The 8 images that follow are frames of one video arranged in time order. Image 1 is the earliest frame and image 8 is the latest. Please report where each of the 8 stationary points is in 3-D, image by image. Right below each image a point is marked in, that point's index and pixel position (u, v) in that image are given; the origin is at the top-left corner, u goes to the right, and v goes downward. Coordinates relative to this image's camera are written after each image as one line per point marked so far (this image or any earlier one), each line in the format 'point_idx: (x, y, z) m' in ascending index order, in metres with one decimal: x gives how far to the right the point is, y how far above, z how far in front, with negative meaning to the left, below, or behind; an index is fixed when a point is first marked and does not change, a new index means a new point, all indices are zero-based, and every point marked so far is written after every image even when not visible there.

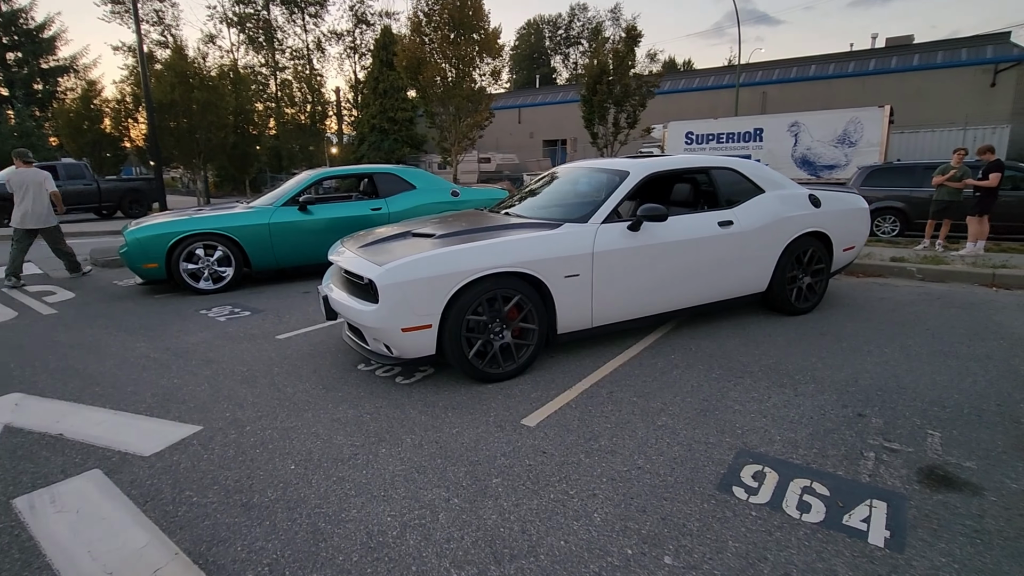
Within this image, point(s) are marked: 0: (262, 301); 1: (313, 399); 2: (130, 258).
0: (-3.1, -0.2, +6.3) m
1: (-1.4, -0.8, +3.6) m
2: (-4.8, +0.4, +6.4) m
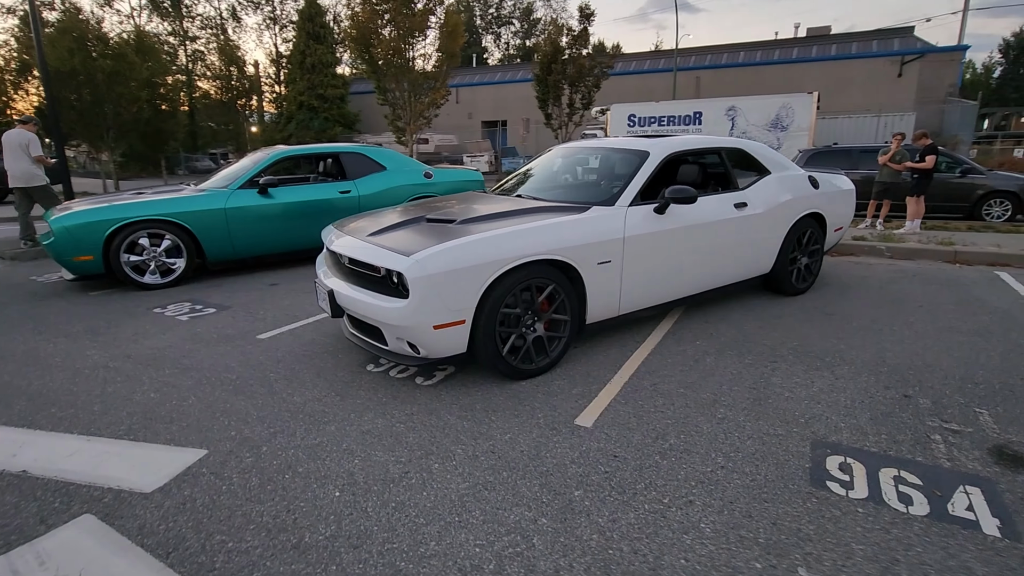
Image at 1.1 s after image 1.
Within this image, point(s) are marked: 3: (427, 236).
0: (-3.1, -0.1, +5.6) m
1: (-1.1, -0.7, +3.2) m
2: (-4.8, +0.4, +5.5) m
3: (-0.6, +0.3, +3.4) m
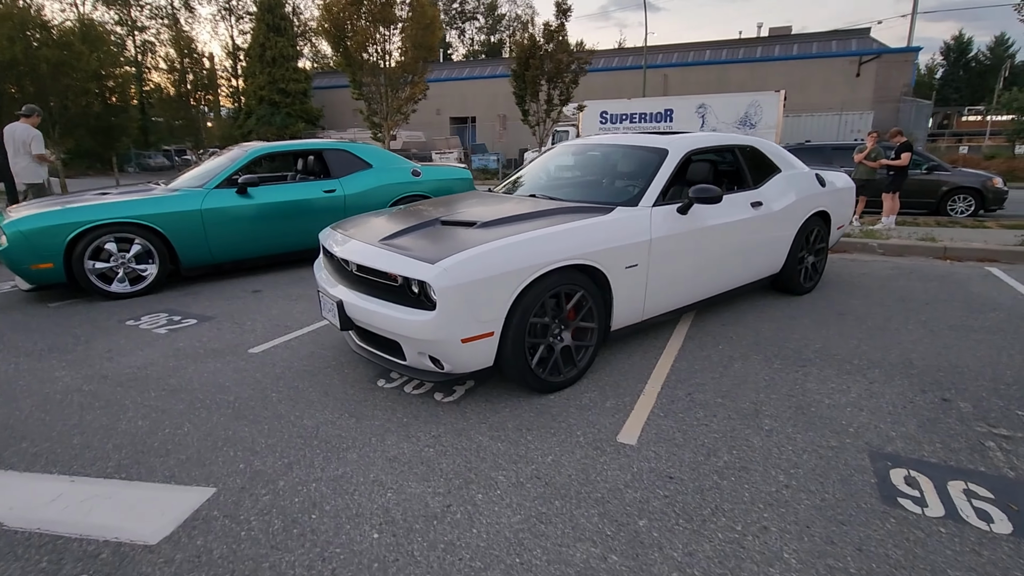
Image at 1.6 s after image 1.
0: (-3.1, -0.2, +5.2) m
1: (-0.9, -0.8, +2.9) m
2: (-4.8, +0.3, +5.0) m
3: (-0.4, +0.3, +3.1) m
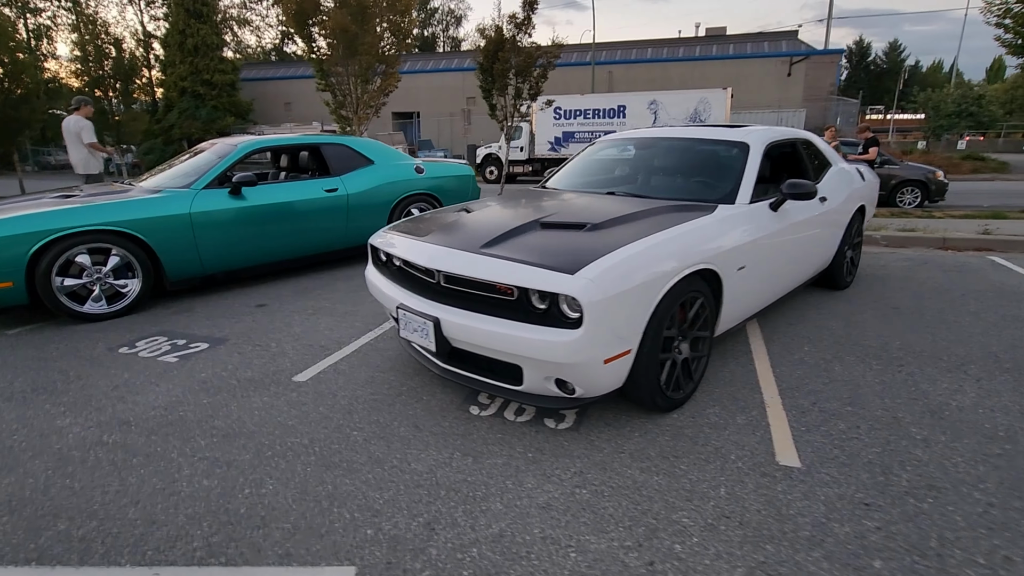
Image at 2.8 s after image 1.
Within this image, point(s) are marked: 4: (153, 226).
0: (-2.7, -0.3, +4.5) m
1: (-0.2, -0.9, +2.4) m
2: (-4.3, +0.1, +4.0) m
3: (+0.3, +0.2, +2.8) m
4: (-3.3, +0.6, +4.8) m
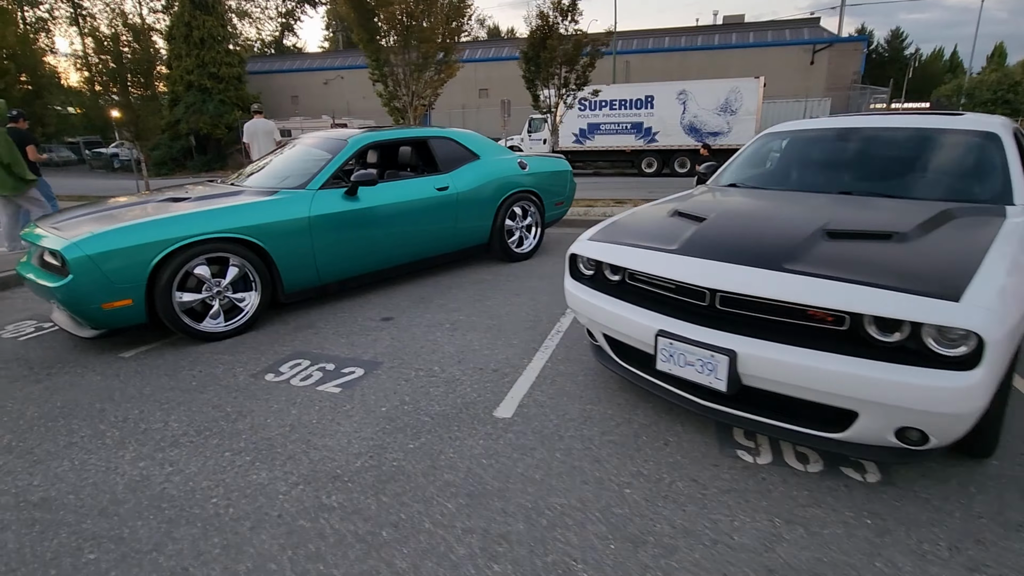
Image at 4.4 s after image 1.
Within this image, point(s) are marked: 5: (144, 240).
0: (-1.3, -0.4, +4.0) m
1: (+1.2, -1.0, +2.0) m
2: (-3.0, 0.0, +3.5) m
3: (+1.6, +0.1, +2.3) m
4: (-2.0, +0.5, +4.2) m
5: (-2.6, +0.3, +3.7) m
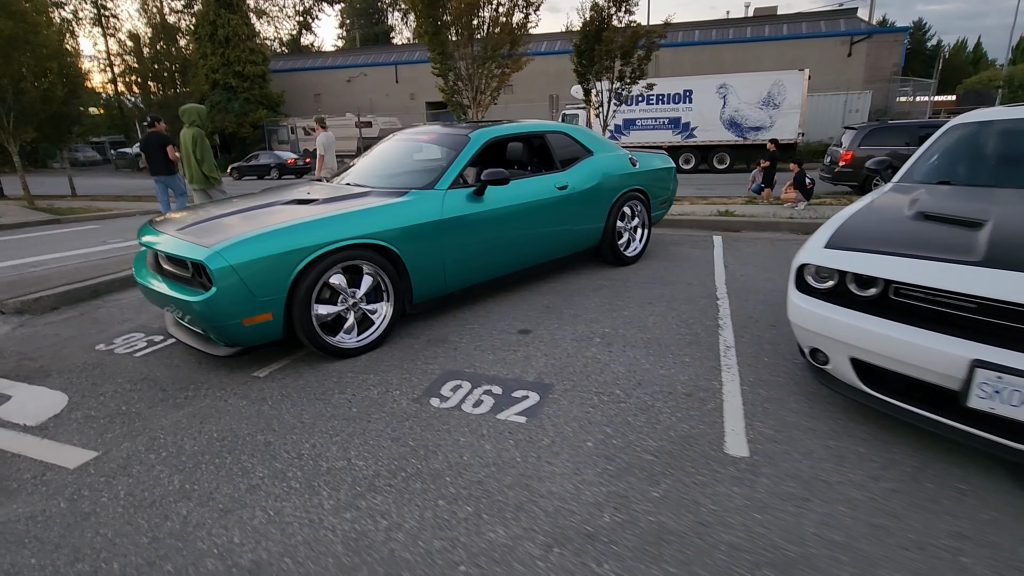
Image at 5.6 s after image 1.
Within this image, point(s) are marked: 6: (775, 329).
0: (-0.1, -0.5, +3.6) m
1: (+2.3, -1.1, +1.5) m
2: (-1.8, -0.1, +3.2) m
3: (+2.8, 0.0, +1.8) m
4: (-0.8, +0.4, +3.9) m
5: (-1.5, +0.3, +3.3) m
6: (+2.0, -0.3, +4.0) m
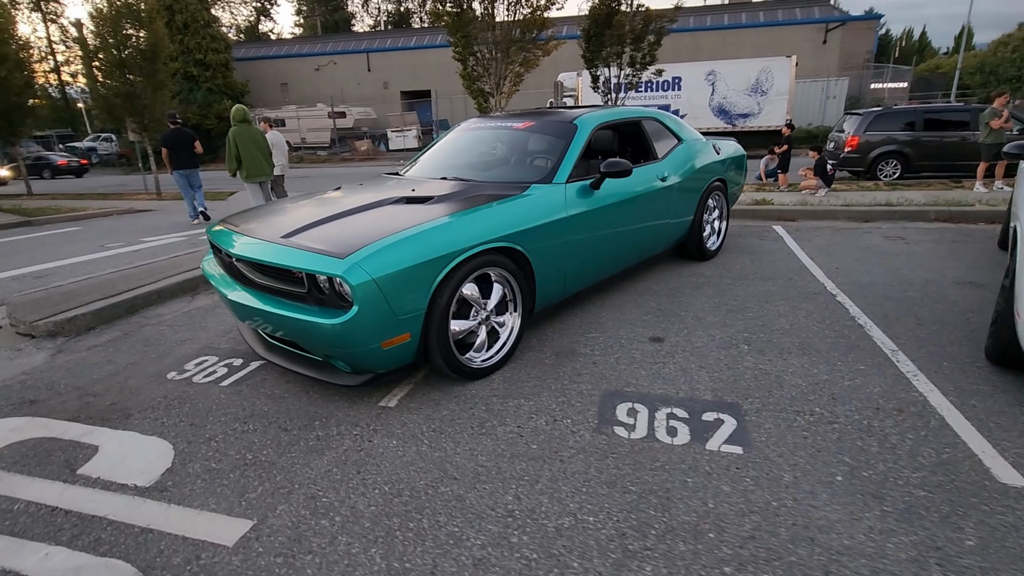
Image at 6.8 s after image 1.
0: (+0.8, -0.5, +3.2) m
1: (+3.4, -1.1, +1.3) m
2: (-0.8, -0.2, +2.6) m
3: (+3.8, 0.0, +1.6) m
4: (+0.1, +0.3, +3.4) m
5: (-0.5, +0.2, +2.8) m
6: (+3.0, -0.3, +3.7) m
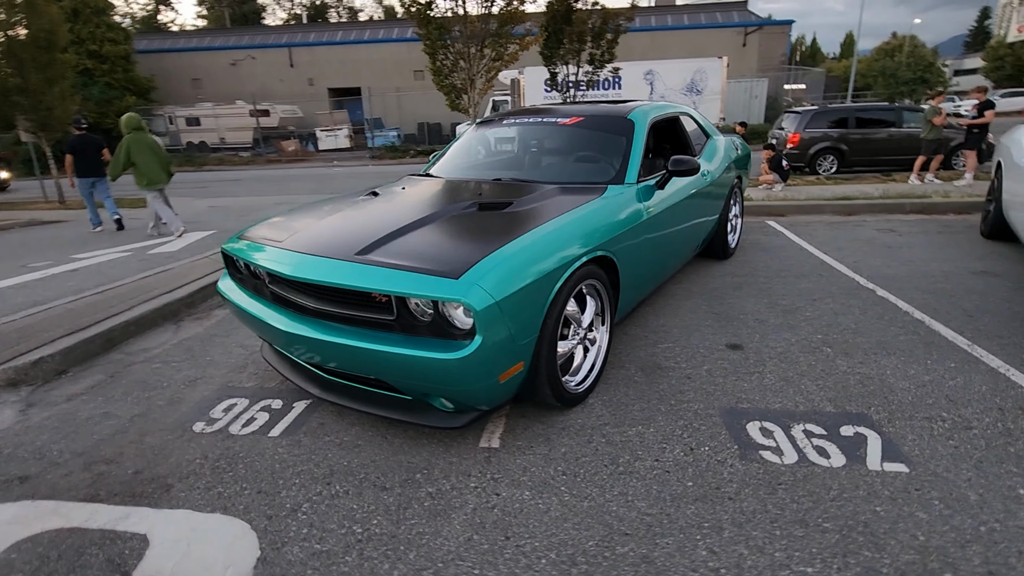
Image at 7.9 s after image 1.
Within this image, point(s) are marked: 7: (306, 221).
0: (+1.4, -0.6, +3.0) m
1: (+4.2, -1.0, +1.4) m
2: (-0.2, -0.3, +2.2) m
3: (+4.5, +0.1, +1.8) m
4: (+0.6, +0.3, +3.1) m
5: (+0.1, +0.1, +2.4) m
6: (+3.4, -0.2, +3.8) m
7: (-1.2, +0.4, +3.2) m
